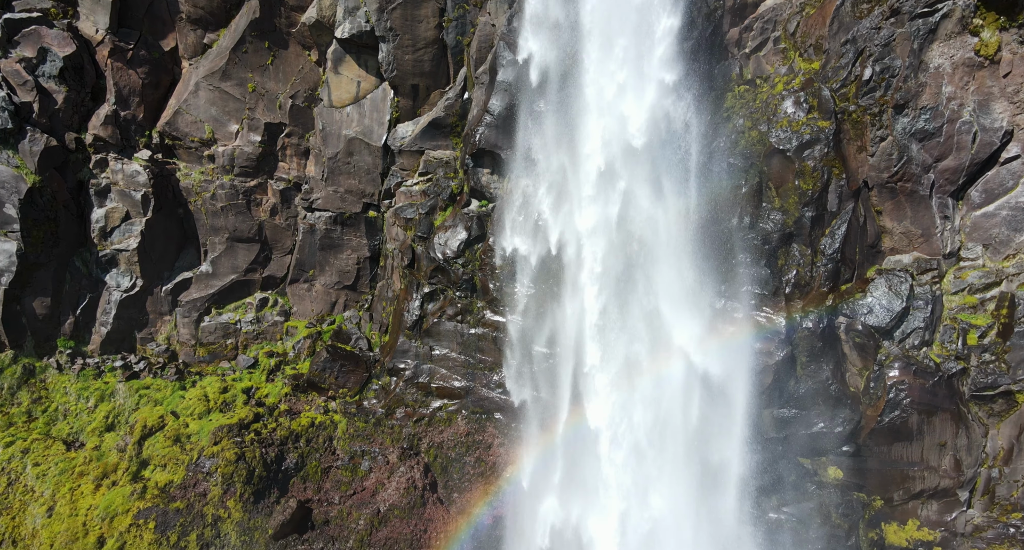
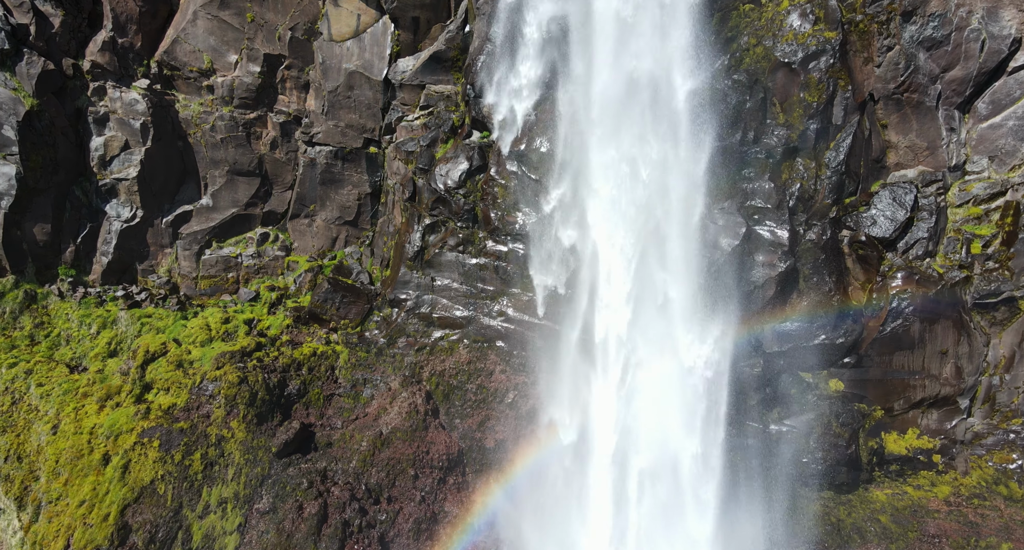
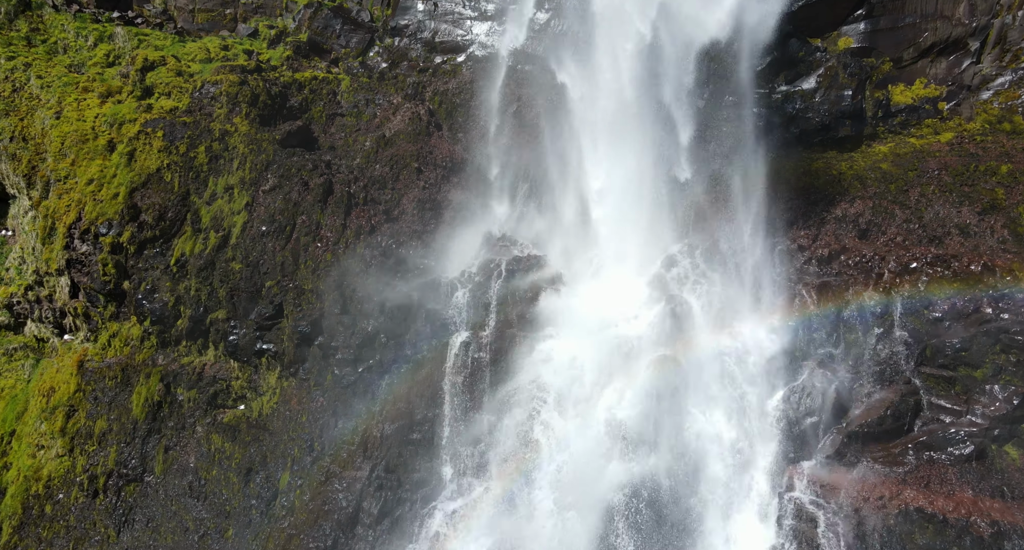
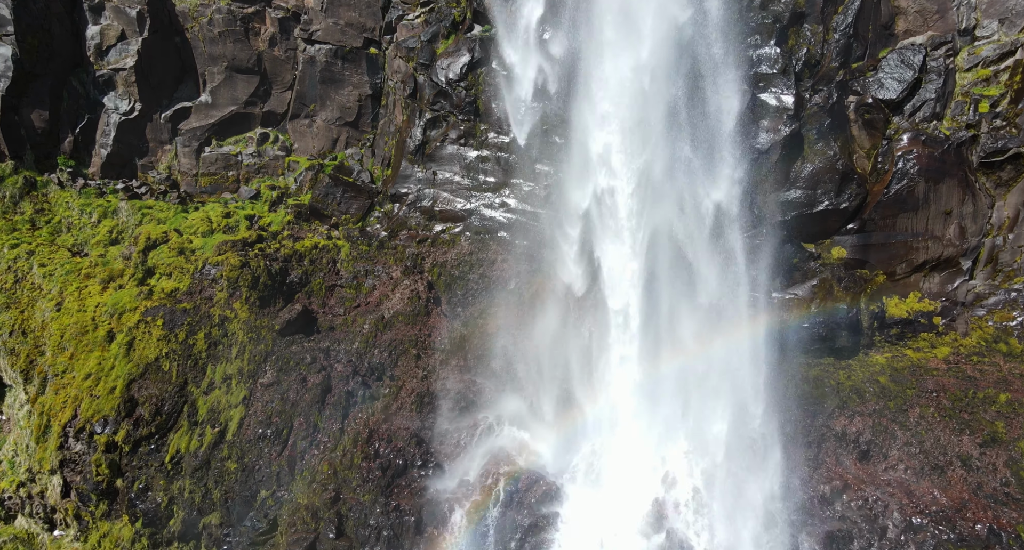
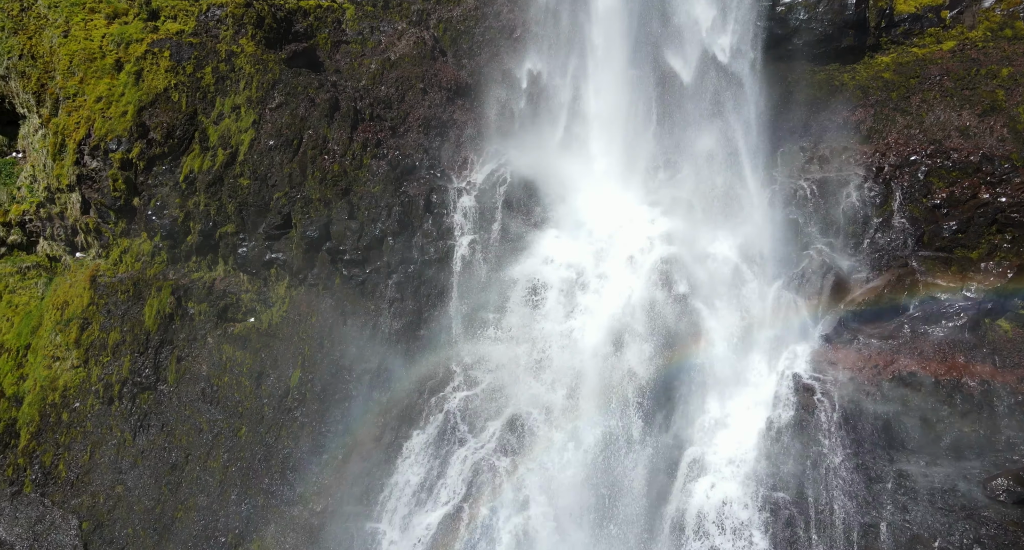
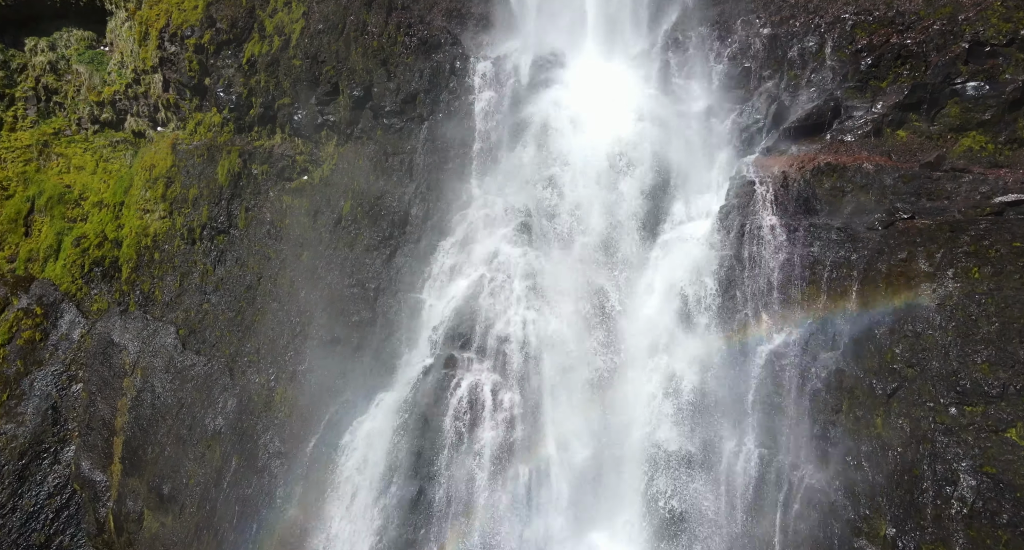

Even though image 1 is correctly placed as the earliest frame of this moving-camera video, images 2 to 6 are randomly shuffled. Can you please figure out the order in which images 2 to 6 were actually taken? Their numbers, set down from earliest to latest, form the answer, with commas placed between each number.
2, 4, 3, 5, 6
